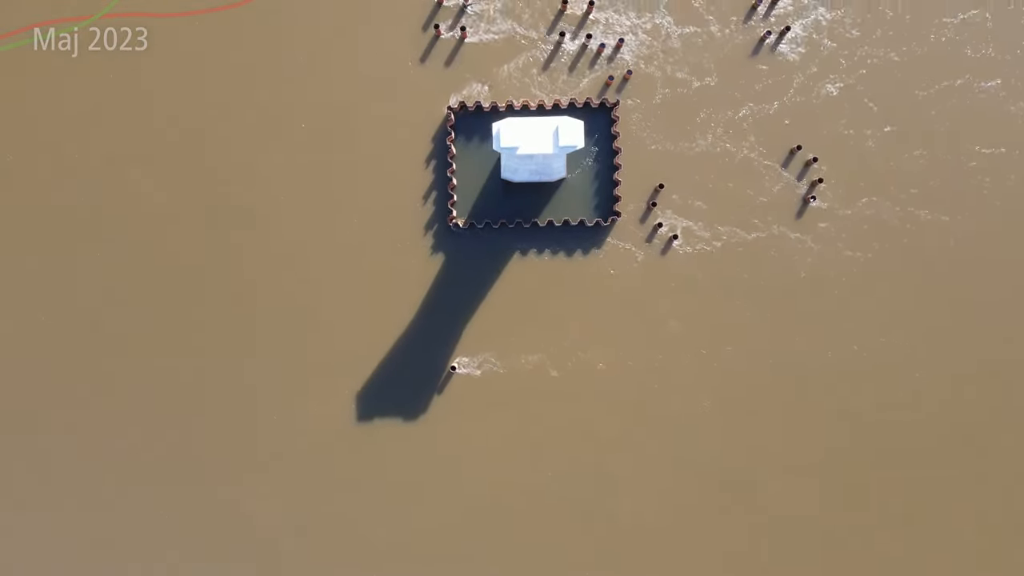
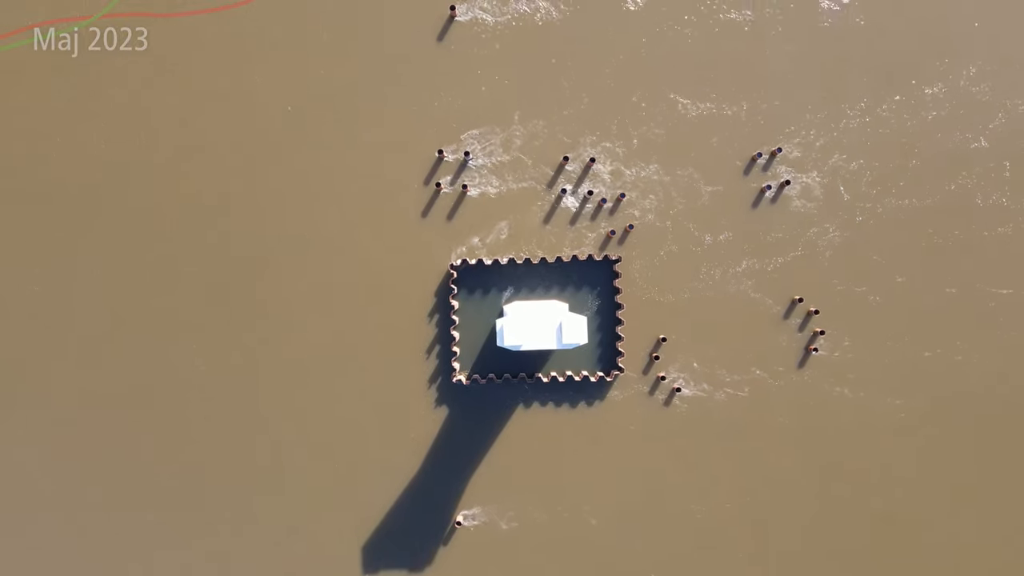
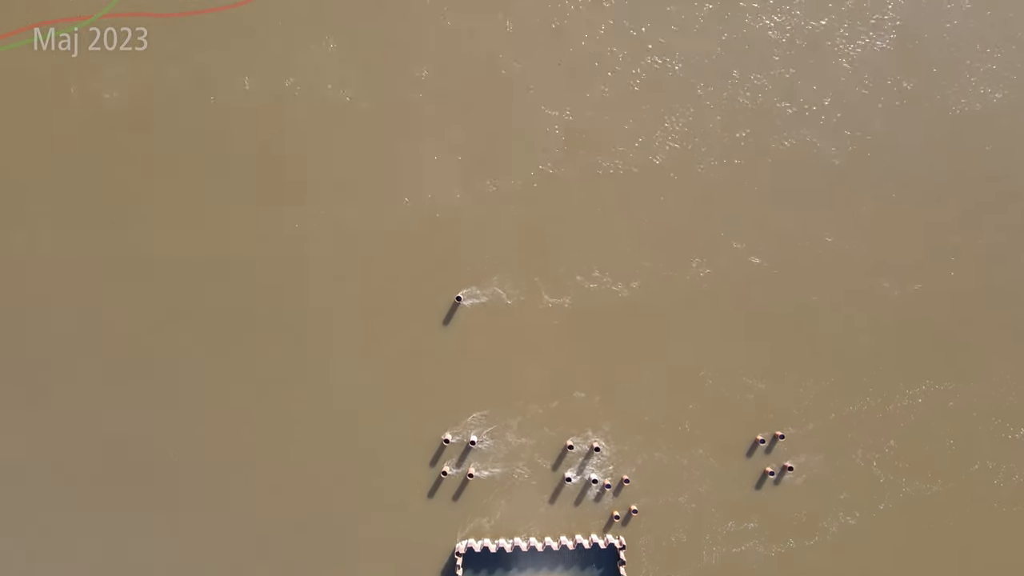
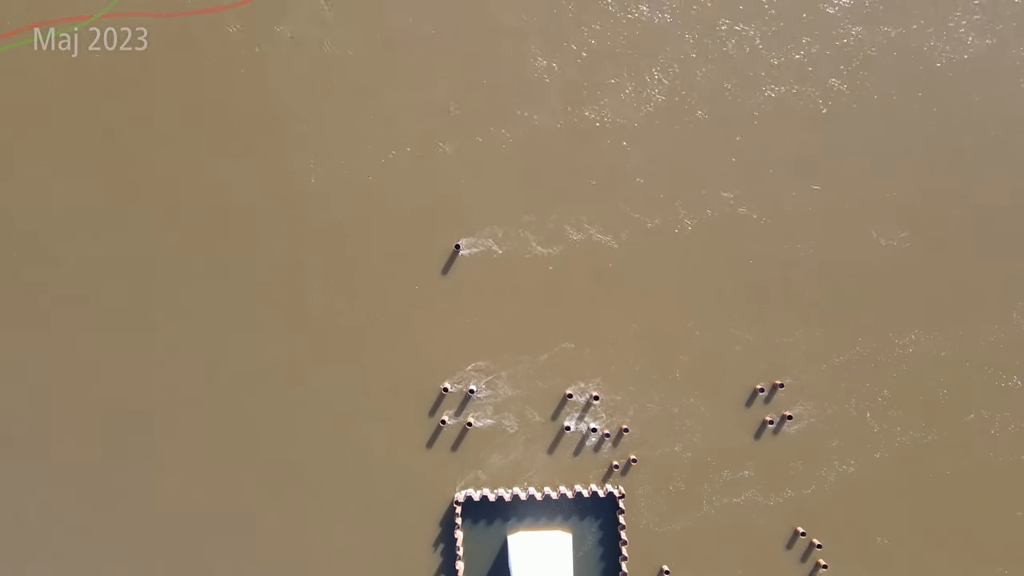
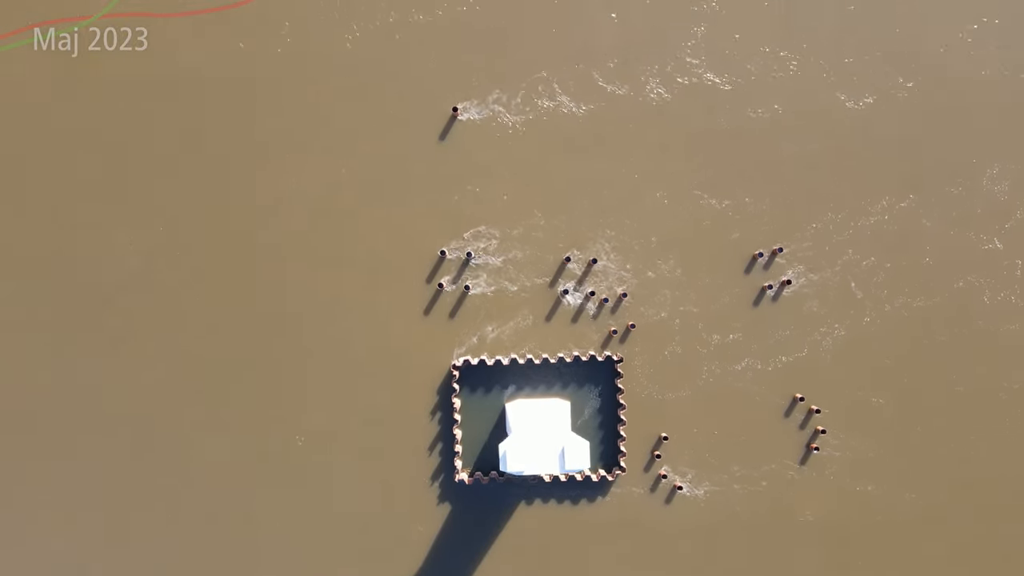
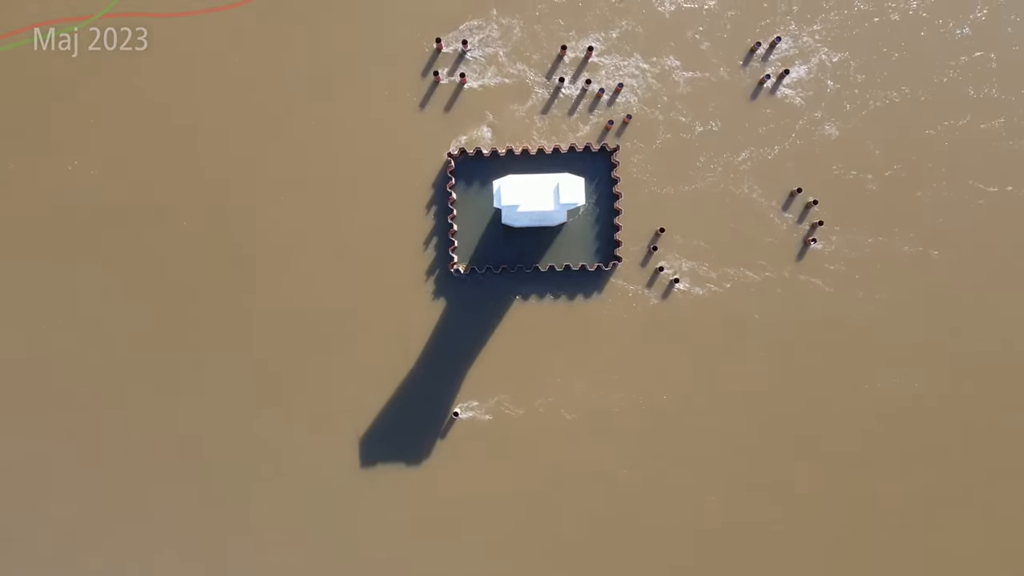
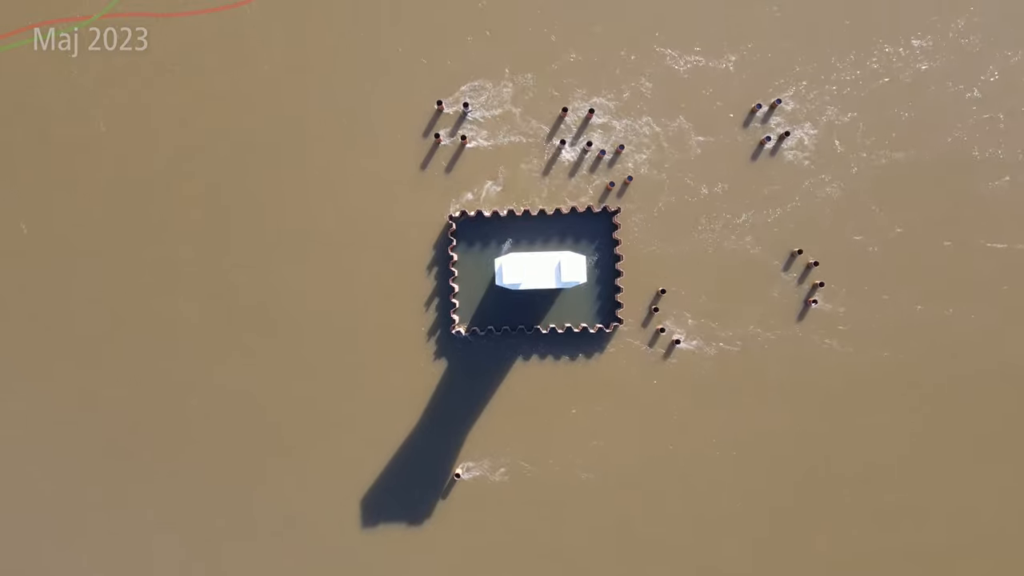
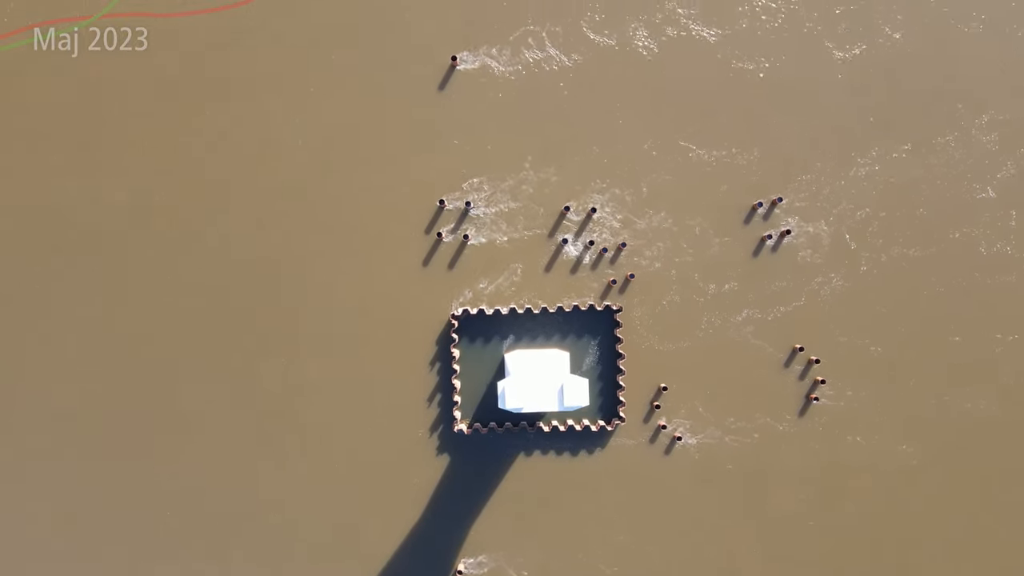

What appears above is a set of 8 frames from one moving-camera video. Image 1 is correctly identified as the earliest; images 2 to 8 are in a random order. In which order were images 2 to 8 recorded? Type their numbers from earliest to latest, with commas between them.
6, 7, 2, 8, 5, 4, 3
